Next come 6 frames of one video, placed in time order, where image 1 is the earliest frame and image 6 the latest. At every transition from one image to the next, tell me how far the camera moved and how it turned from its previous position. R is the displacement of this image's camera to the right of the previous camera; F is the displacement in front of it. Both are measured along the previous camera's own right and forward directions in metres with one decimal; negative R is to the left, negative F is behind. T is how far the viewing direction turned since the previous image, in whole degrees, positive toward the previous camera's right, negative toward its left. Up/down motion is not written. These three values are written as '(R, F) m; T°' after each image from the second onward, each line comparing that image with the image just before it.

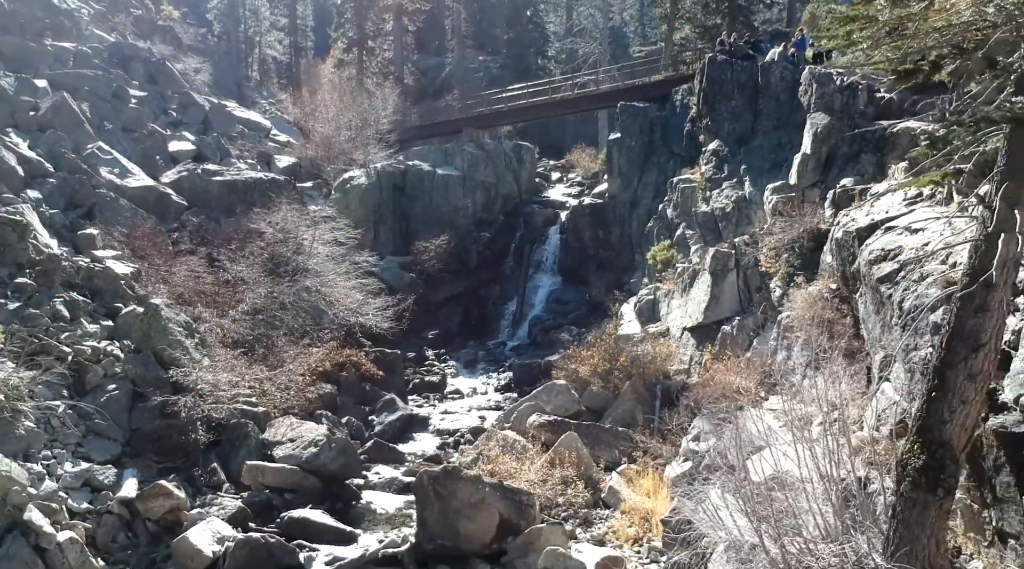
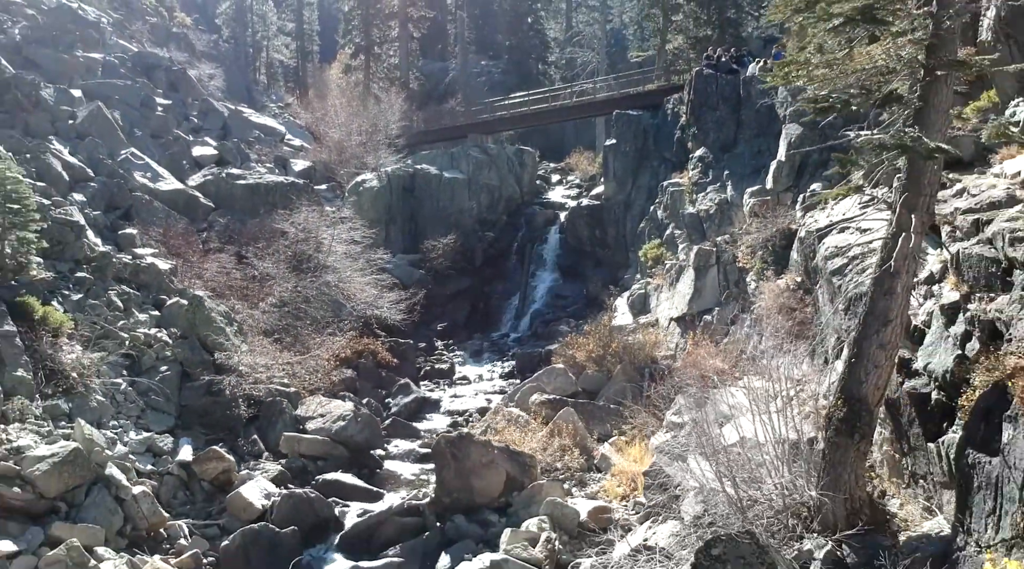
(-0.1, -2.0) m; 0°
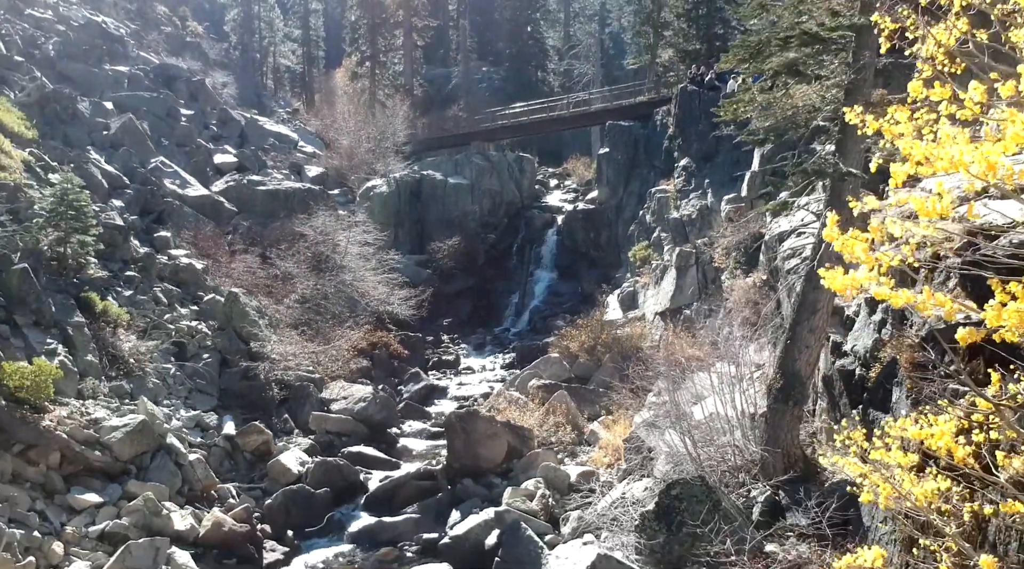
(0.0, -2.3) m; 0°
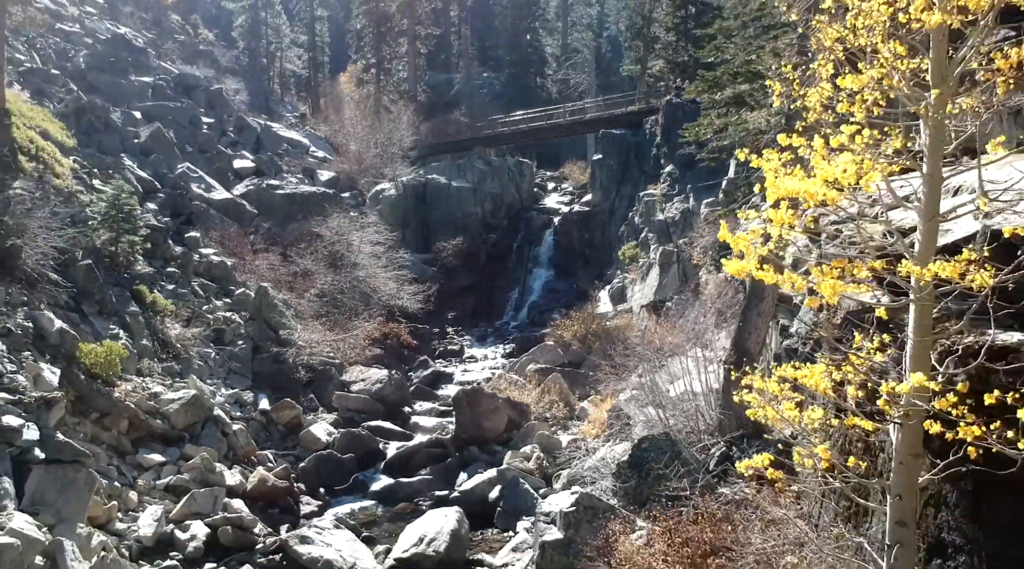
(0.0, -2.4) m; 0°
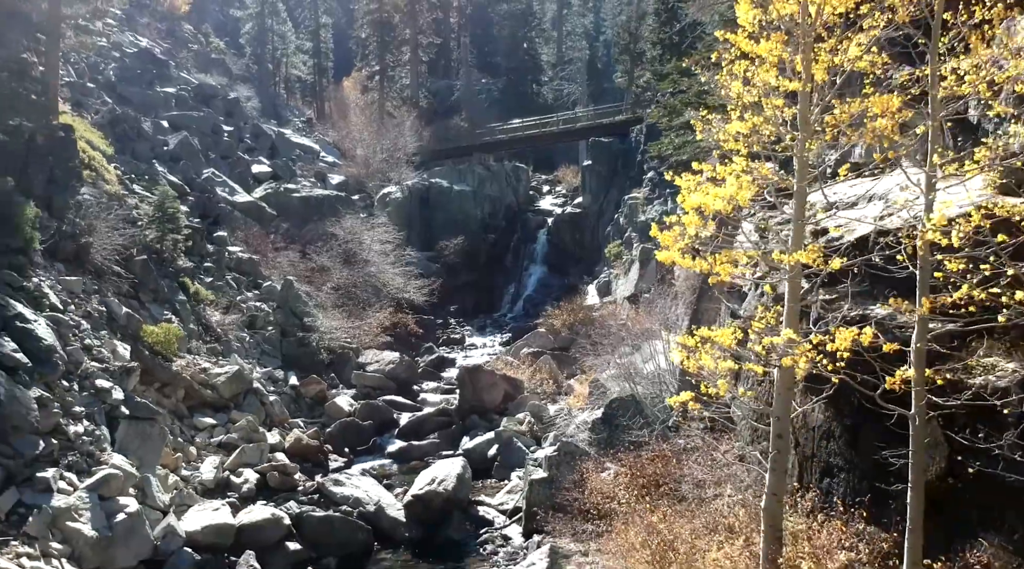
(+0.1, -3.0) m; 0°
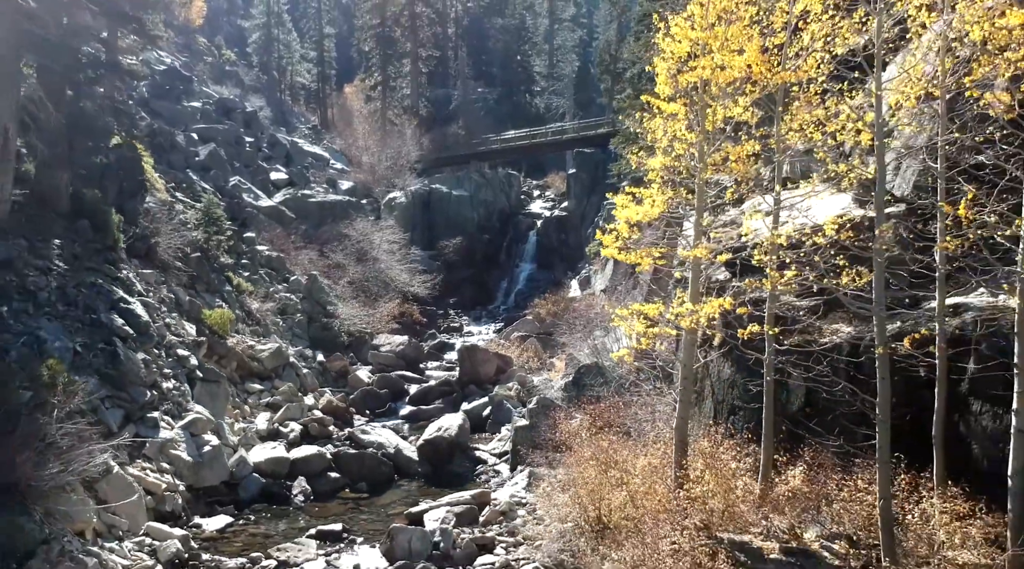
(+0.1, -4.5) m; 0°
